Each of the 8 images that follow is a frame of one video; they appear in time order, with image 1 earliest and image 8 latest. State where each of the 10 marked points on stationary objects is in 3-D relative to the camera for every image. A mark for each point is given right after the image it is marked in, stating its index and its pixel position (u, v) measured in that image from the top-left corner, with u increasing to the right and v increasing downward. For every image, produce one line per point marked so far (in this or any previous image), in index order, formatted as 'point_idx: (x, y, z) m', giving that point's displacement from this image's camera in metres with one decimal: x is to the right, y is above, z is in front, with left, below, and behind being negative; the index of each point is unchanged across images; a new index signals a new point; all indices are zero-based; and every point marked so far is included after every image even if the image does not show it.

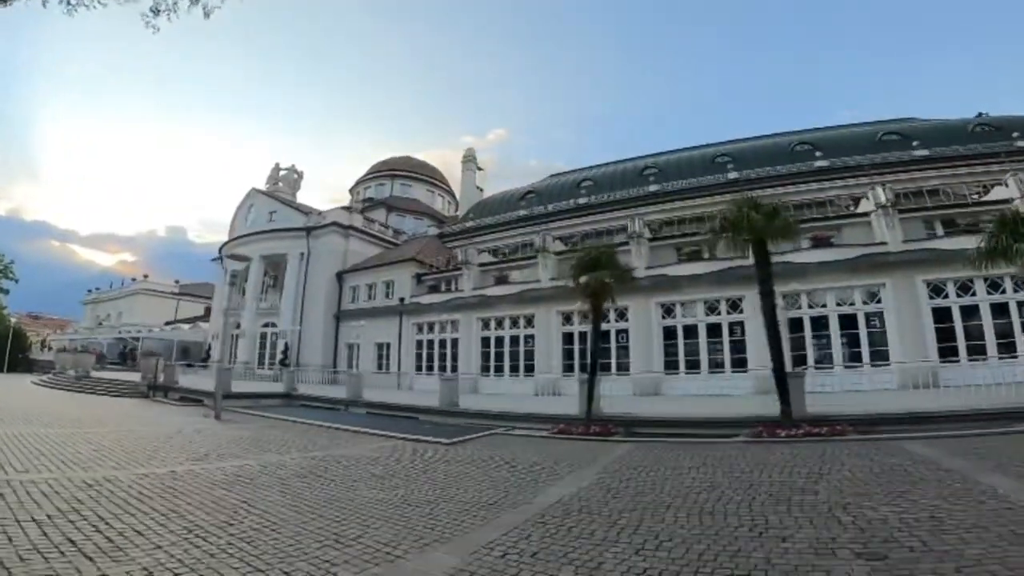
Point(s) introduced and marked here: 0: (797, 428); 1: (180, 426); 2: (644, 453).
0: (+7.3, -3.3, +12.0) m
1: (-10.9, -4.7, +16.3) m
2: (+3.0, -3.7, +11.2) m
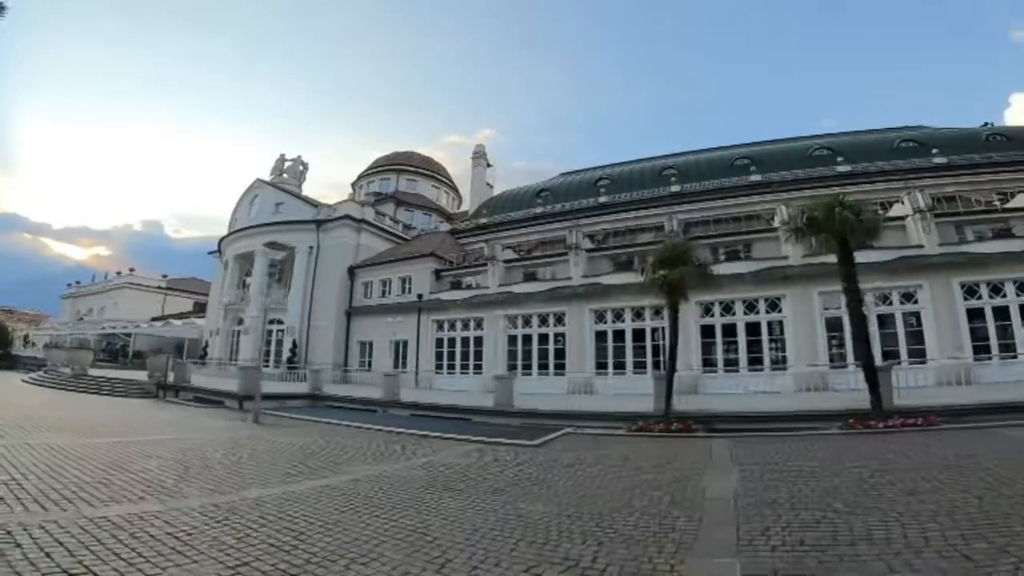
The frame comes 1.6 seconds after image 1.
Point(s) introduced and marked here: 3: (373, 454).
0: (+9.4, -3.2, +12.2) m
1: (-8.9, -4.4, +15.3) m
2: (+5.2, -3.6, +11.1) m
3: (-3.2, -3.9, +11.2) m
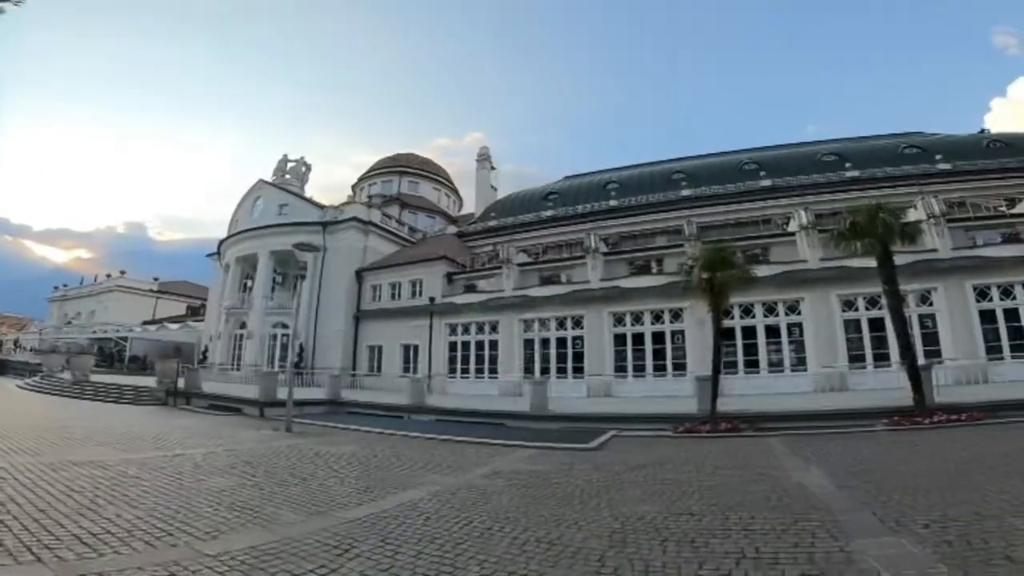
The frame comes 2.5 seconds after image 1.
0: (+10.8, -3.2, +12.6) m
1: (-7.7, -4.5, +14.9) m
2: (+6.6, -3.6, +11.3) m
3: (-1.8, -3.9, +11.0) m
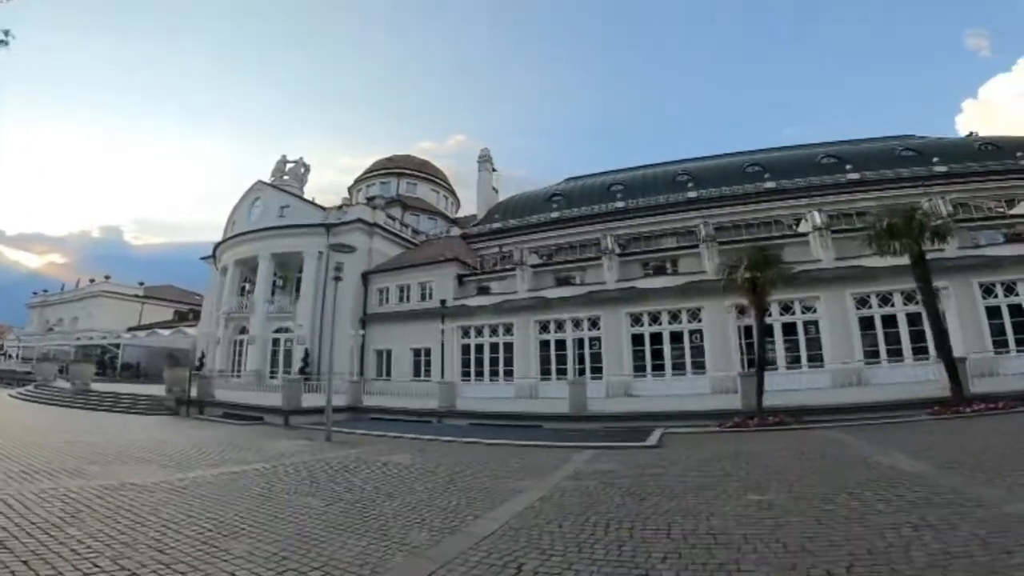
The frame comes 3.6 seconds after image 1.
0: (+12.2, -3.1, +13.1) m
1: (-6.4, -4.5, +14.5) m
2: (+8.1, -3.6, +11.6) m
3: (-0.3, -3.9, +10.9) m
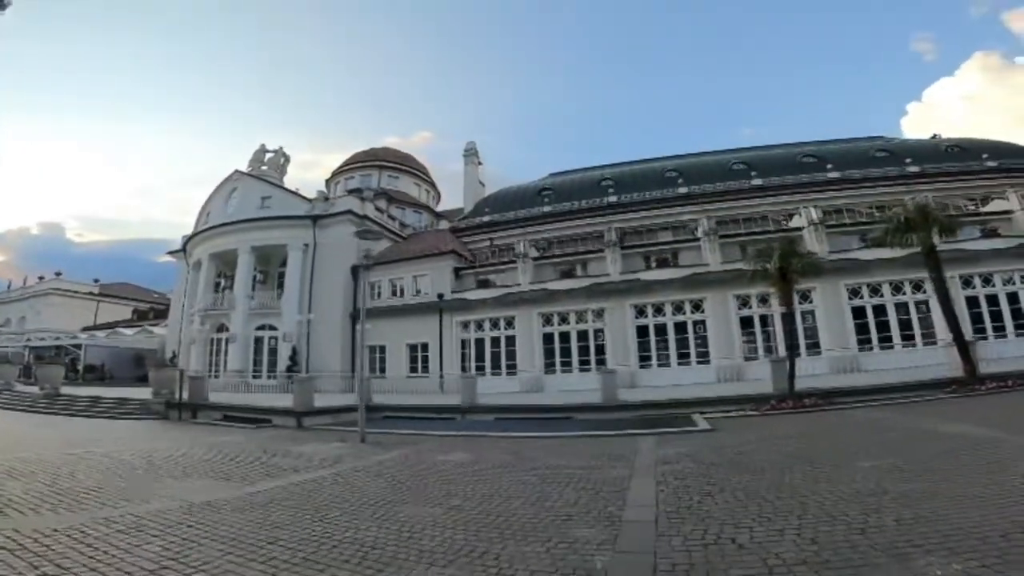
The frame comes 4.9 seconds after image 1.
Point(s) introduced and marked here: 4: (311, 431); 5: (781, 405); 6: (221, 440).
0: (+13.4, -2.8, +14.0) m
1: (-5.2, -4.2, +13.7) m
2: (+9.5, -3.2, +12.1) m
3: (+1.2, -3.6, +10.7) m
4: (-6.5, -4.7, +16.1) m
5: (+7.8, -3.4, +14.3) m
6: (-8.8, -4.6, +15.0) m
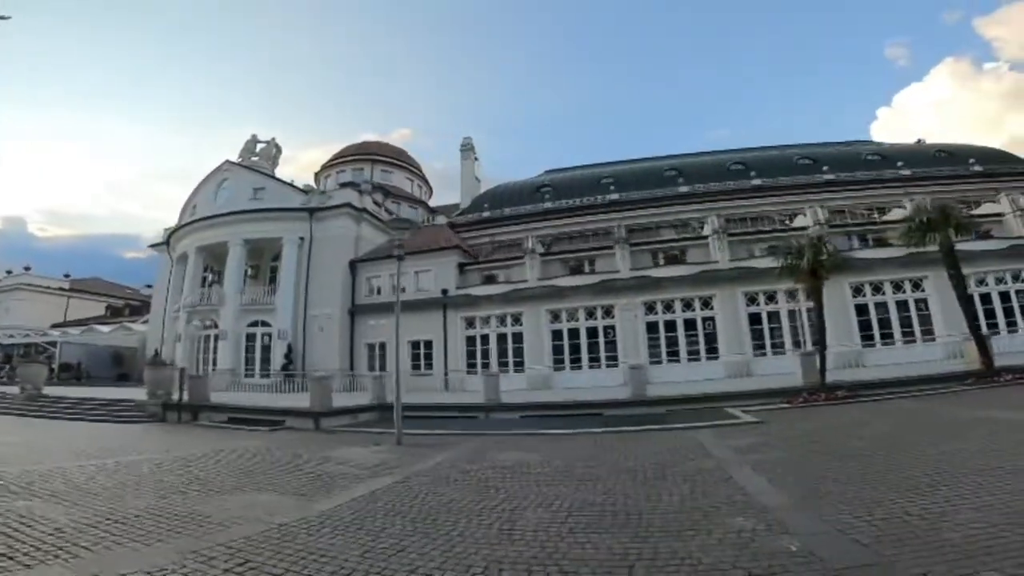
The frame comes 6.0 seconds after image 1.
0: (+14.5, -2.6, +14.5) m
1: (-4.1, -4.0, +13.1) m
2: (+10.7, -3.0, +12.4) m
3: (+2.5, -3.4, +10.5) m
4: (-5.6, -4.5, +15.4) m
5: (+8.8, -3.3, +14.4) m
6: (-7.8, -4.3, +14.1) m
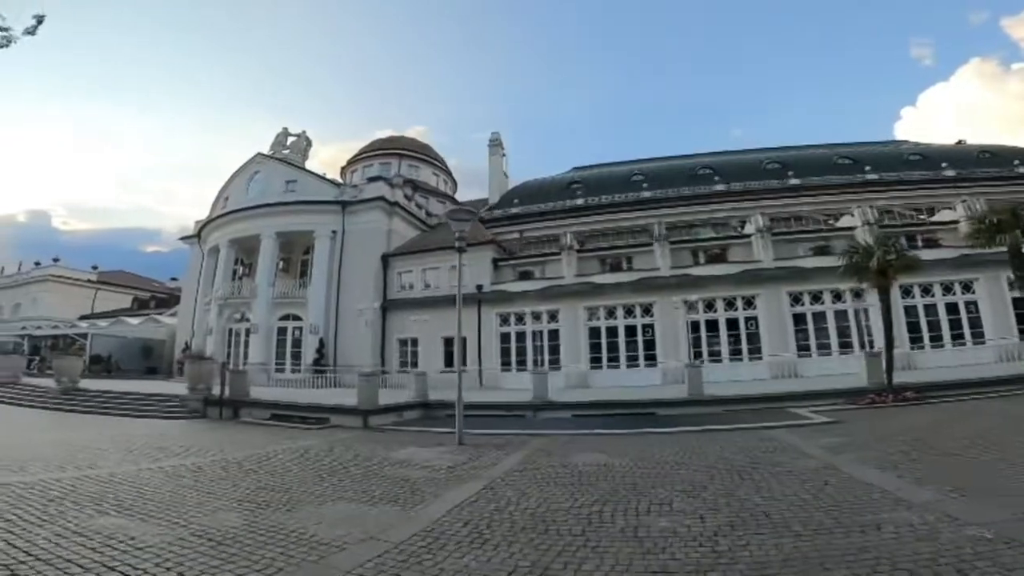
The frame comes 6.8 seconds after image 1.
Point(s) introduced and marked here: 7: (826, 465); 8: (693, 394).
0: (+16.1, -2.7, +14.0) m
1: (-2.5, -3.8, +12.8) m
2: (+12.3, -3.0, +12.0) m
3: (+4.1, -3.3, +10.1) m
4: (-3.9, -4.2, +15.1) m
5: (+10.5, -3.2, +14.0) m
6: (-6.2, -4.1, +13.9) m
7: (+5.3, -2.8, +8.3) m
8: (+5.8, -3.4, +16.0) m
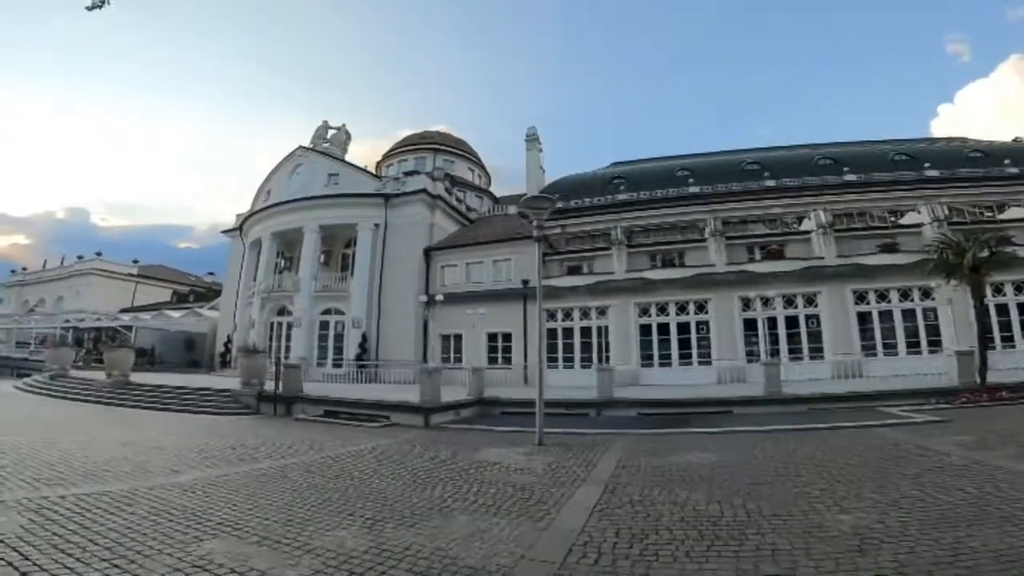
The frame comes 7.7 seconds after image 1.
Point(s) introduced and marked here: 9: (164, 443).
0: (+18.3, -2.6, +13.2) m
1: (-0.4, -3.5, +12.4) m
2: (+14.4, -2.9, +11.2) m
3: (+6.1, -3.1, +9.5) m
4: (-1.8, -4.0, +14.7) m
5: (+12.6, -3.1, +13.3) m
6: (-4.1, -3.8, +13.5) m
7: (+7.3, -2.7, +7.7) m
8: (+7.9, -3.2, +15.4) m
9: (-9.5, -3.6, +13.2) m
